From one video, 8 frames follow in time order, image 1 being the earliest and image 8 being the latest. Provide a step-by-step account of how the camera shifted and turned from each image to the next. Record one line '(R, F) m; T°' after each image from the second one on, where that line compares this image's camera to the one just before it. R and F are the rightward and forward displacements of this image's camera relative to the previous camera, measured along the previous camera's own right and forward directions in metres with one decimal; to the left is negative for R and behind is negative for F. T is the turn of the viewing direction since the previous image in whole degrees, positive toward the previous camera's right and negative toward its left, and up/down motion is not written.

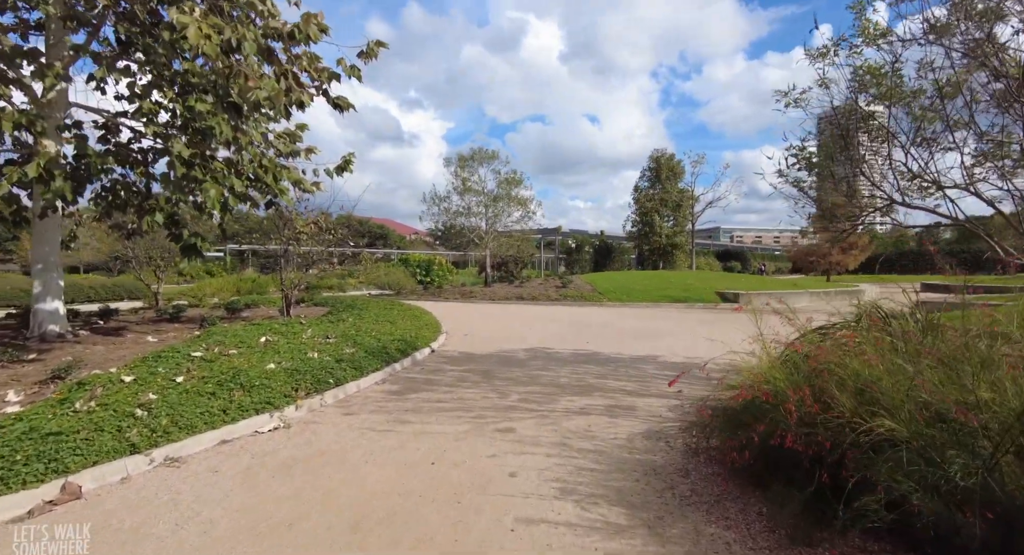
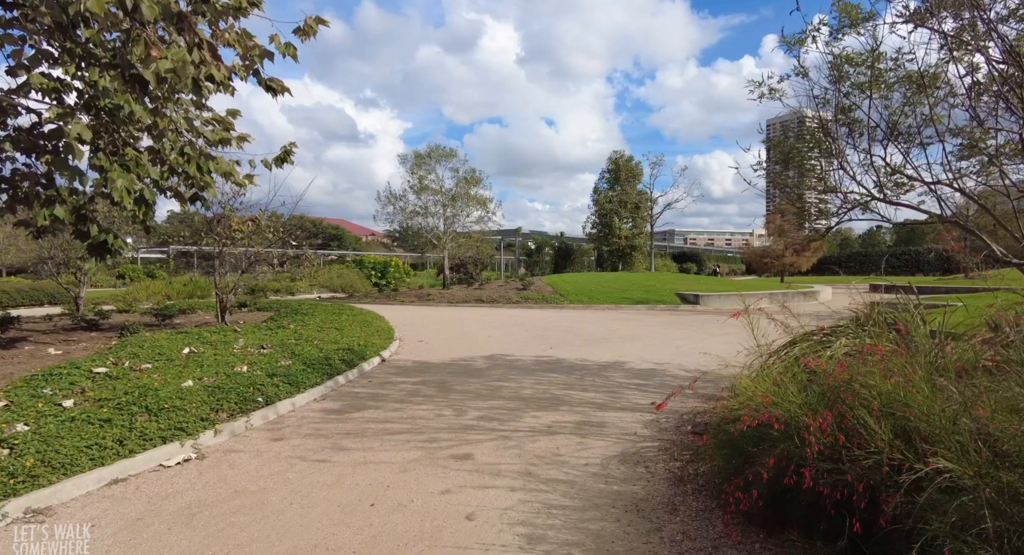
(0.0, +0.6) m; +4°
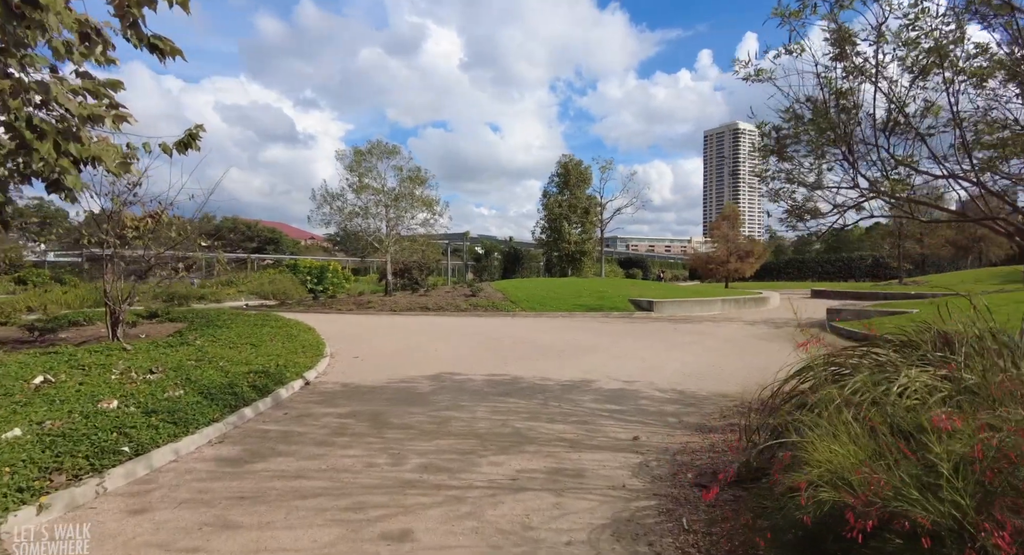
(-0.1, +1.1) m; +5°
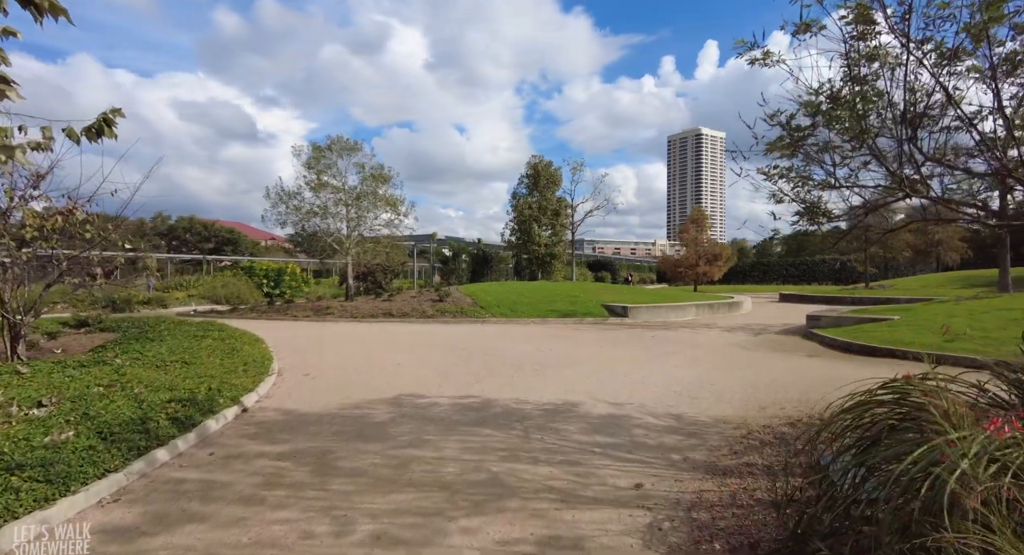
(-0.1, +0.9) m; +3°
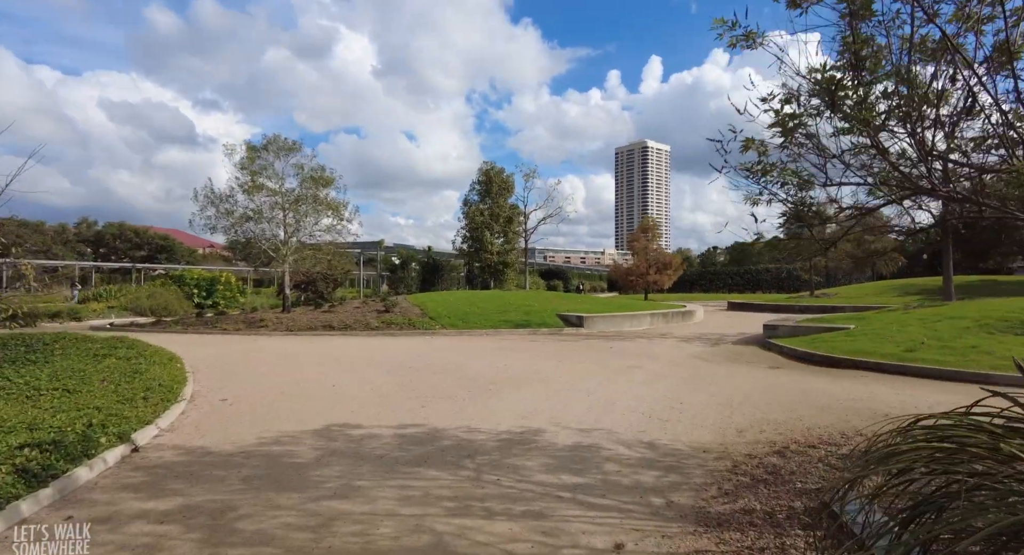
(0.0, +0.8) m; +5°
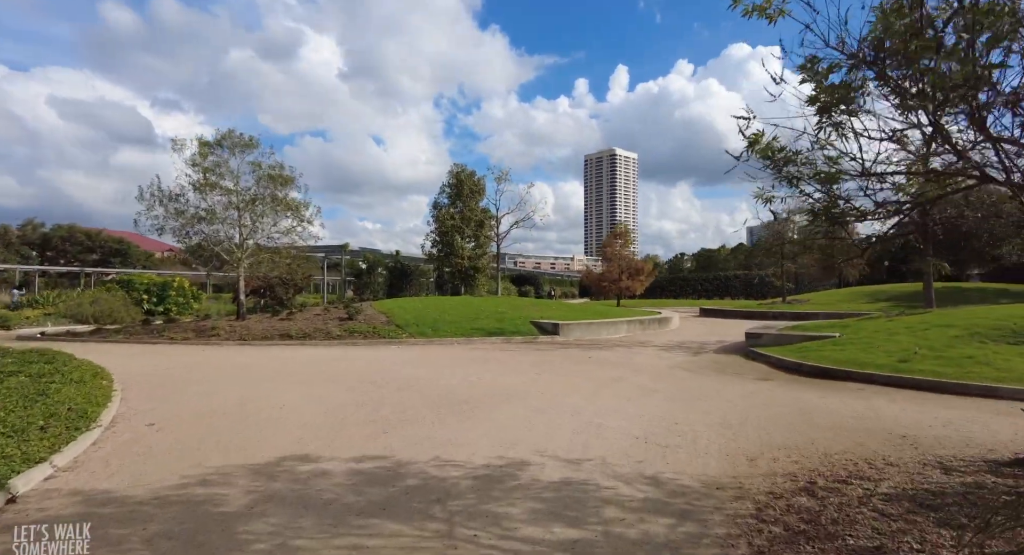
(-0.1, +0.8) m; +3°
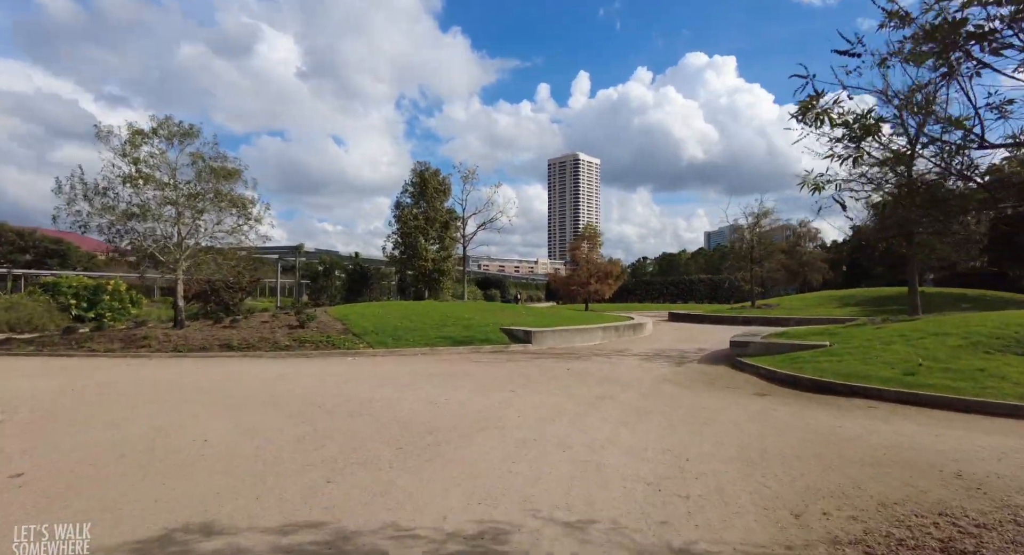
(-0.1, +1.2) m; +4°
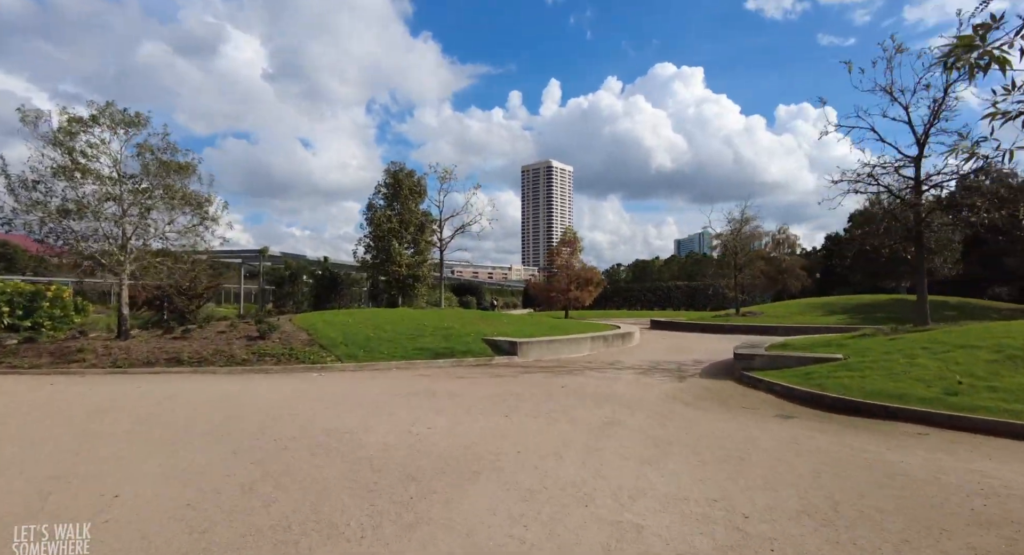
(-0.3, +1.3) m; +3°
